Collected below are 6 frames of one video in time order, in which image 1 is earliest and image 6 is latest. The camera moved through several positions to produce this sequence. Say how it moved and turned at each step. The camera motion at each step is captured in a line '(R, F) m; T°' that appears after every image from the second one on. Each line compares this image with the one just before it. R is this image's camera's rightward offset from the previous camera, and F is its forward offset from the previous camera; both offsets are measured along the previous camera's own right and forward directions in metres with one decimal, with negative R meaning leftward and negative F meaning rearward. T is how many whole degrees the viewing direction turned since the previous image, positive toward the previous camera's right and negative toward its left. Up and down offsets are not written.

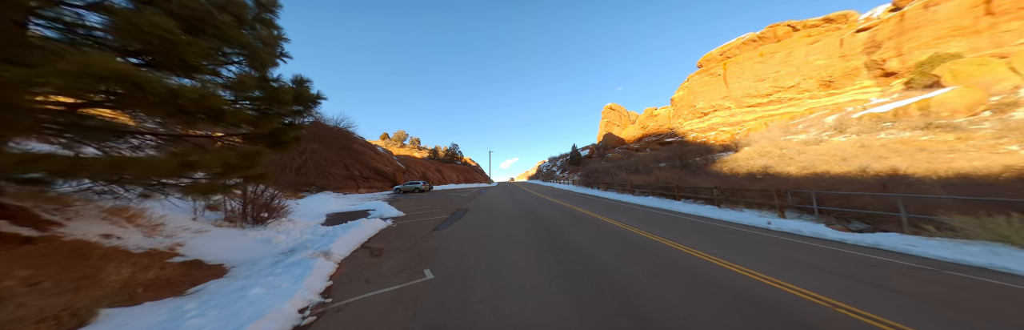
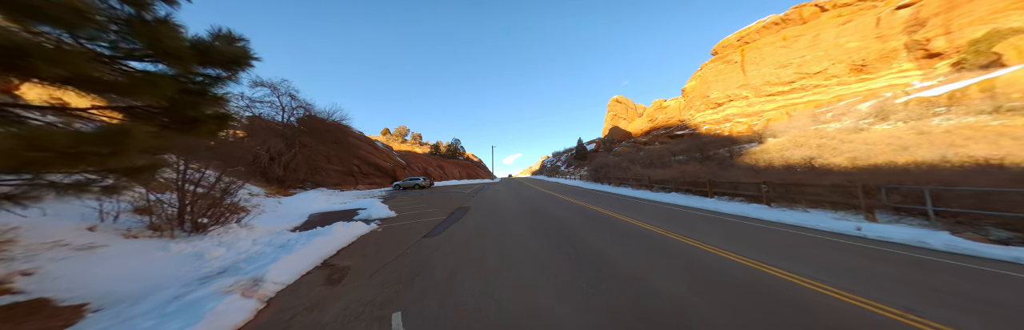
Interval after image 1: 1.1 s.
(-0.2, +1.6) m; -1°
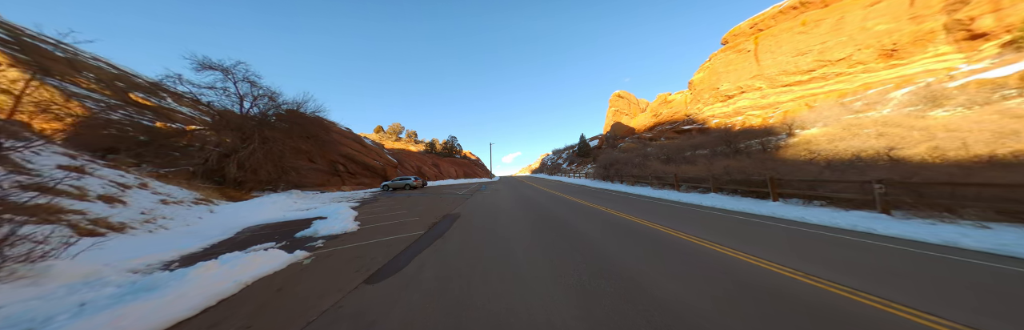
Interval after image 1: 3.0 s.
(-0.1, +2.7) m; 0°
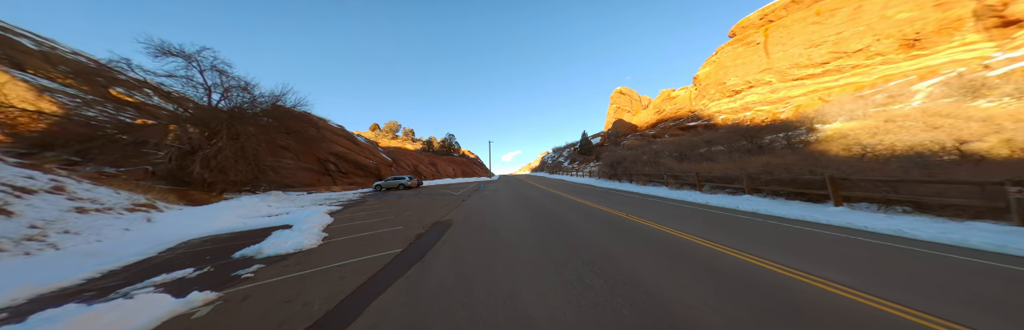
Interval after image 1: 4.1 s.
(-0.1, +1.6) m; 0°
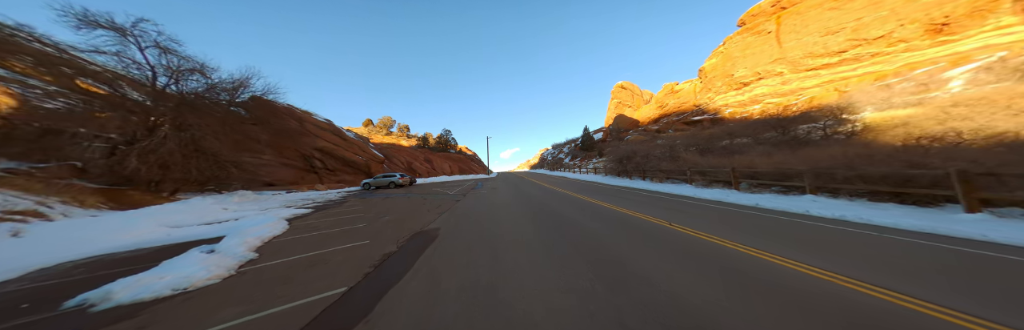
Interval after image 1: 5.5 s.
(-0.2, +2.0) m; +1°
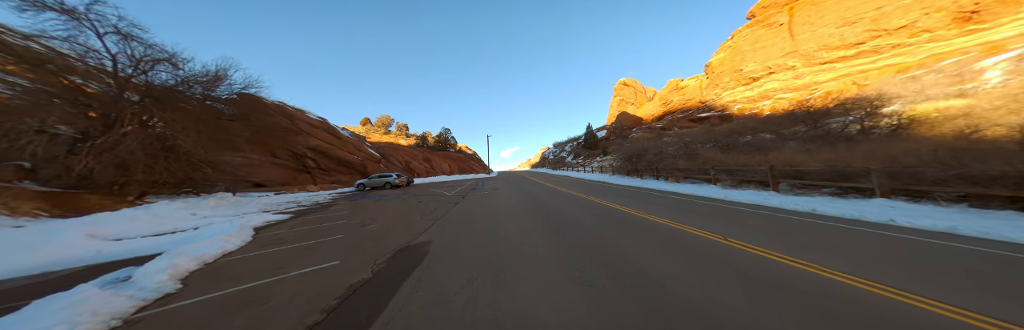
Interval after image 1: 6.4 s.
(-0.2, +1.3) m; 0°
